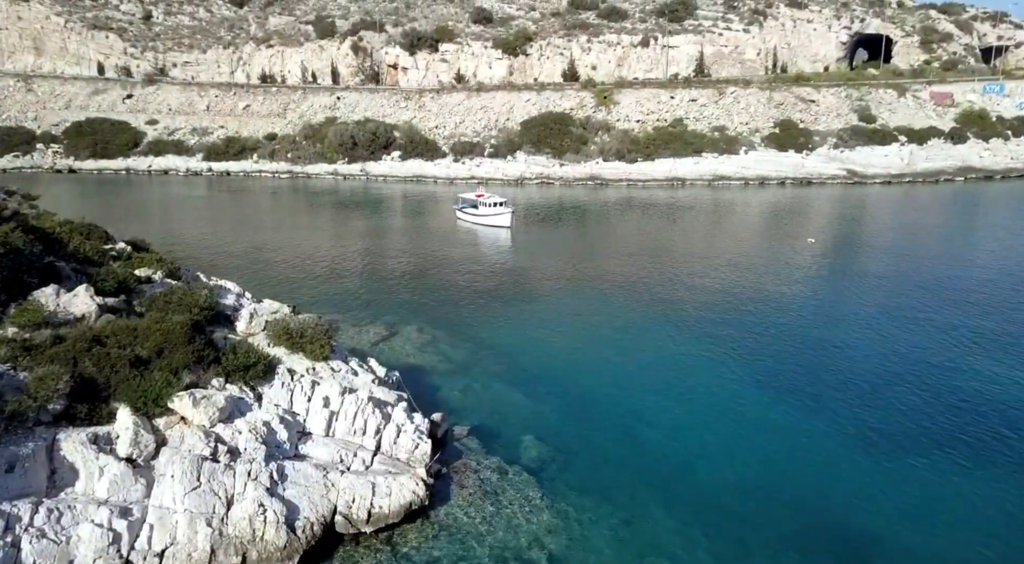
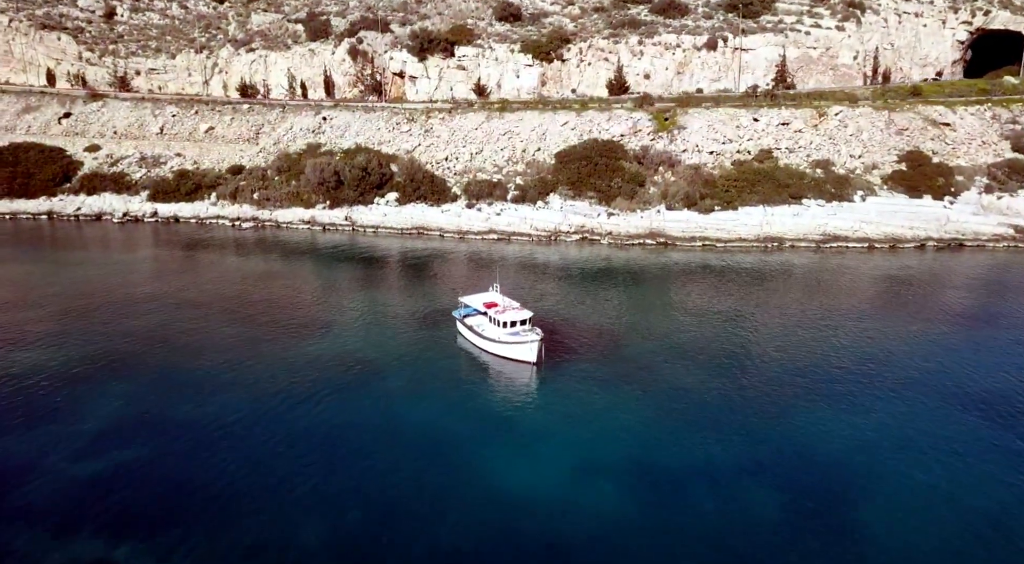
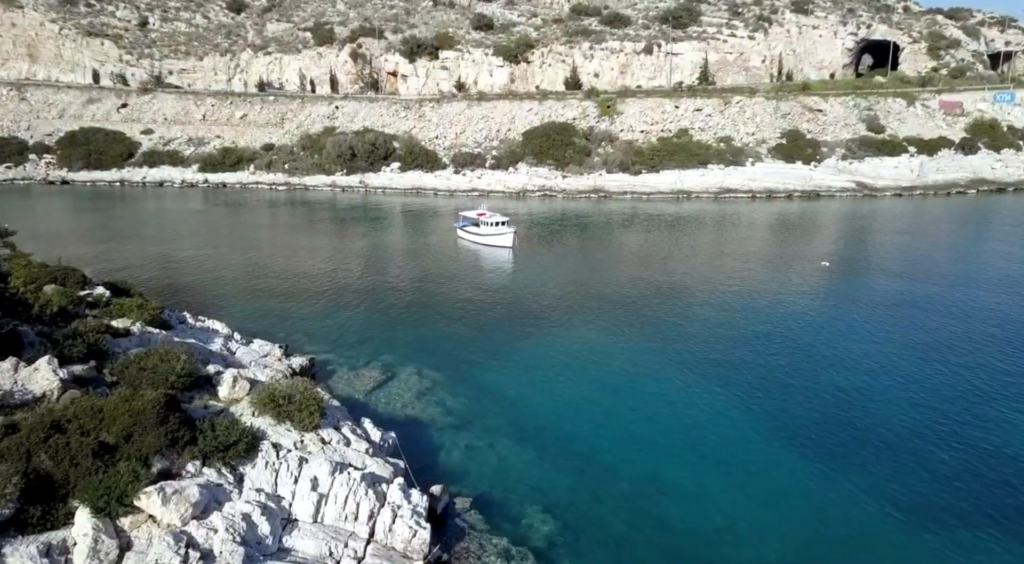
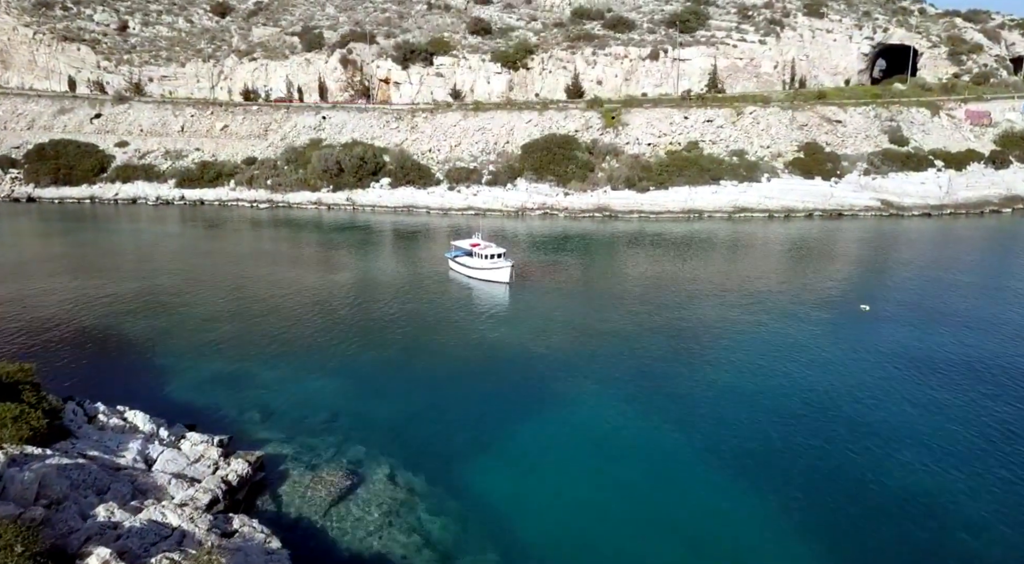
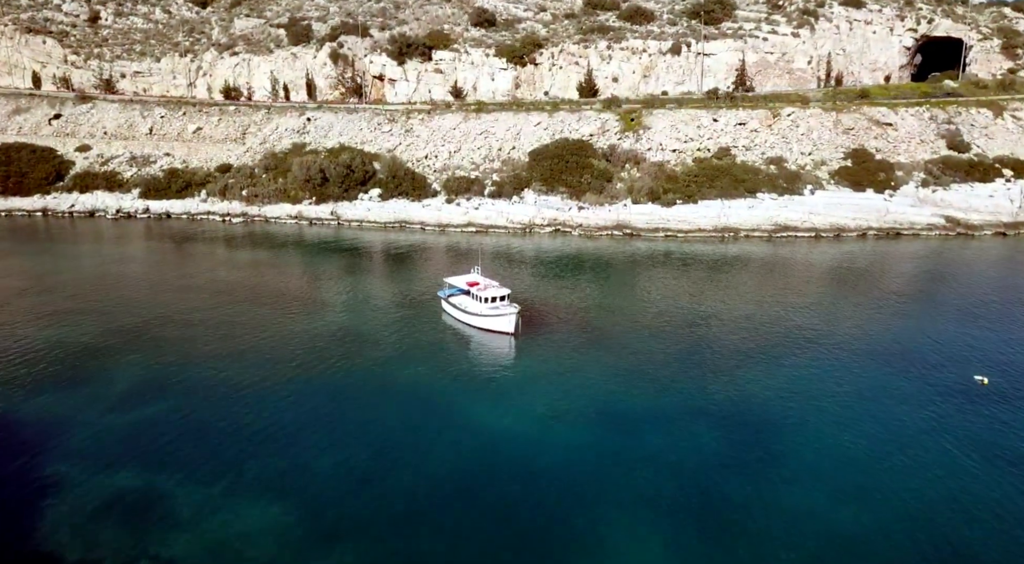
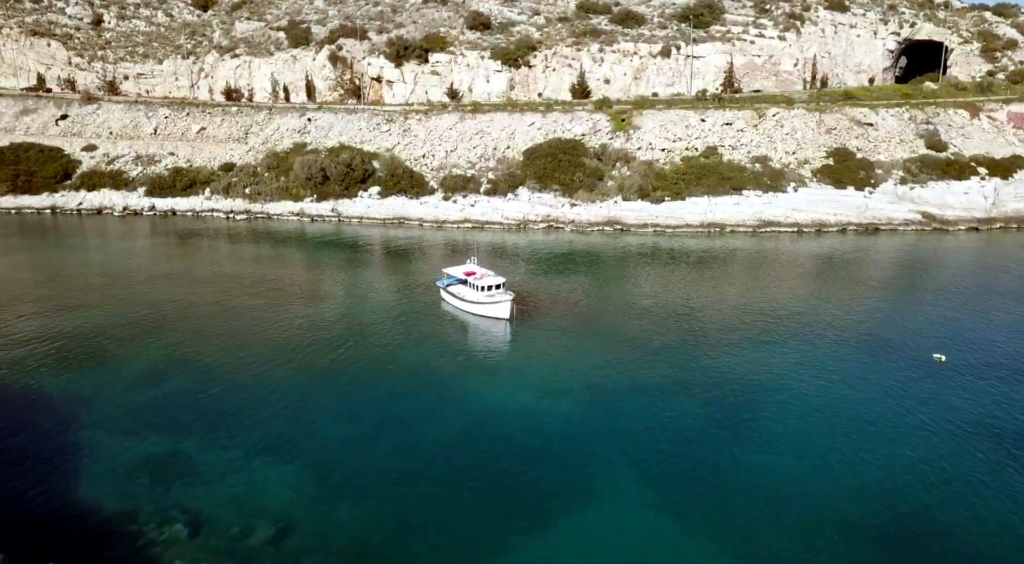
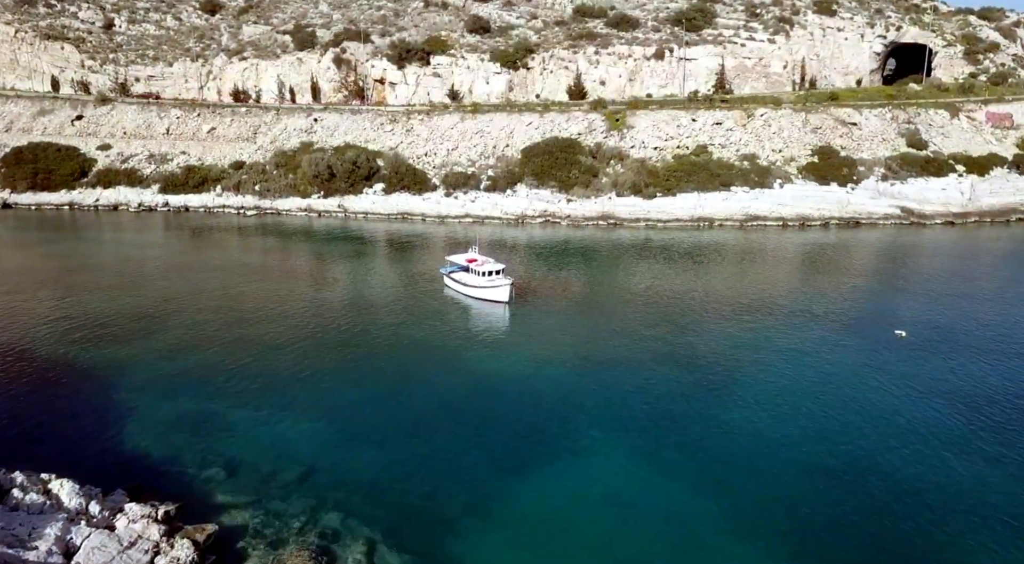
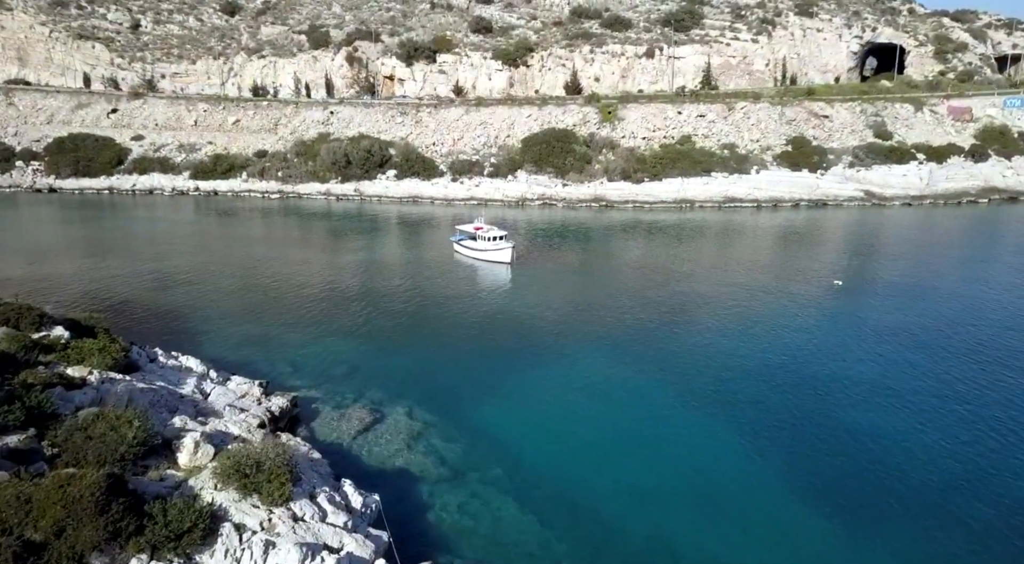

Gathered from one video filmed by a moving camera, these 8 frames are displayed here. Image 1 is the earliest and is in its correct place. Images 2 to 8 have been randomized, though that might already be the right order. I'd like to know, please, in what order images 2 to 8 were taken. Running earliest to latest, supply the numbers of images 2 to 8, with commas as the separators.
3, 8, 4, 7, 6, 5, 2
